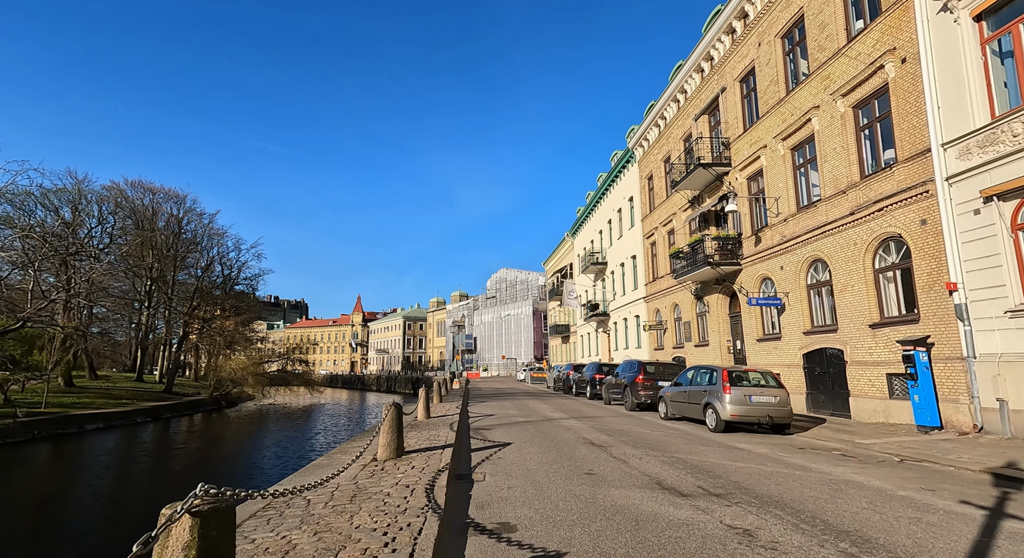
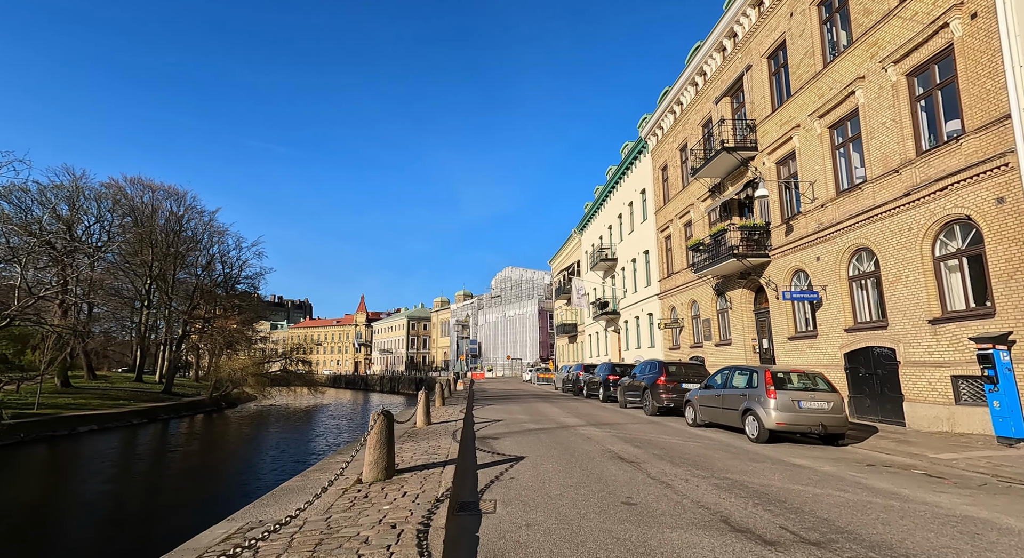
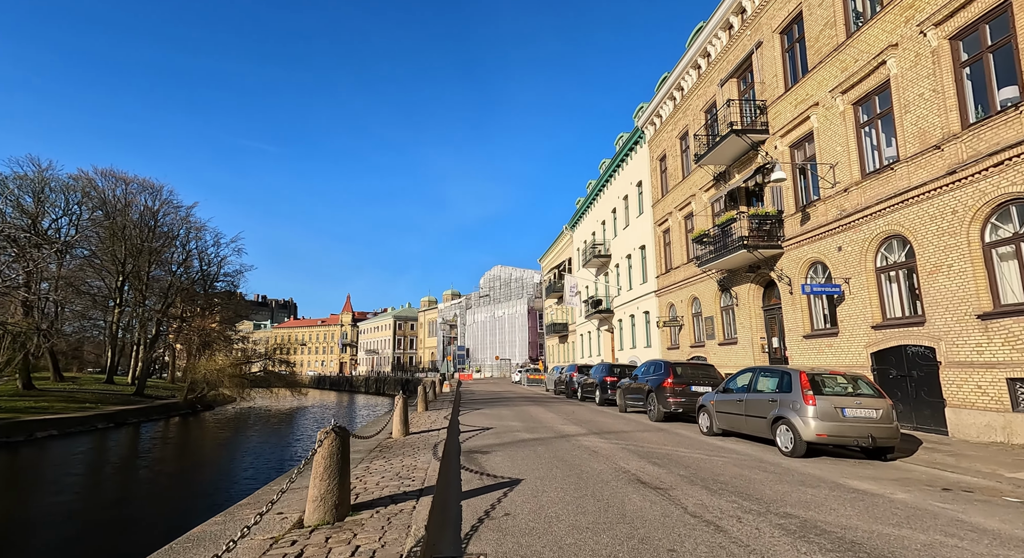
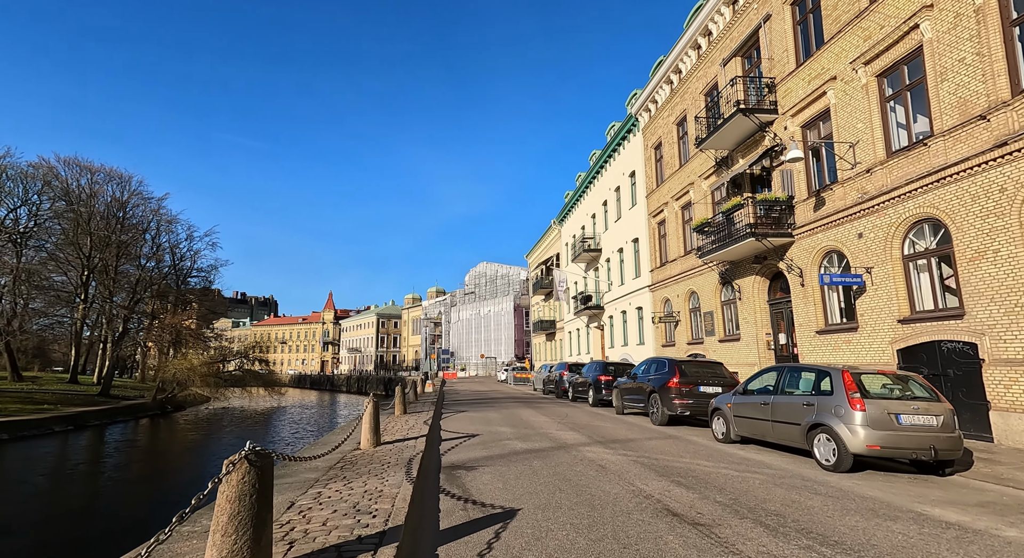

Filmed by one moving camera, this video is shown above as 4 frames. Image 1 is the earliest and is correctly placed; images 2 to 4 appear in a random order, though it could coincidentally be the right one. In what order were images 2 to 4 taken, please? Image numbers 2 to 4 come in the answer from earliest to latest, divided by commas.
2, 3, 4
